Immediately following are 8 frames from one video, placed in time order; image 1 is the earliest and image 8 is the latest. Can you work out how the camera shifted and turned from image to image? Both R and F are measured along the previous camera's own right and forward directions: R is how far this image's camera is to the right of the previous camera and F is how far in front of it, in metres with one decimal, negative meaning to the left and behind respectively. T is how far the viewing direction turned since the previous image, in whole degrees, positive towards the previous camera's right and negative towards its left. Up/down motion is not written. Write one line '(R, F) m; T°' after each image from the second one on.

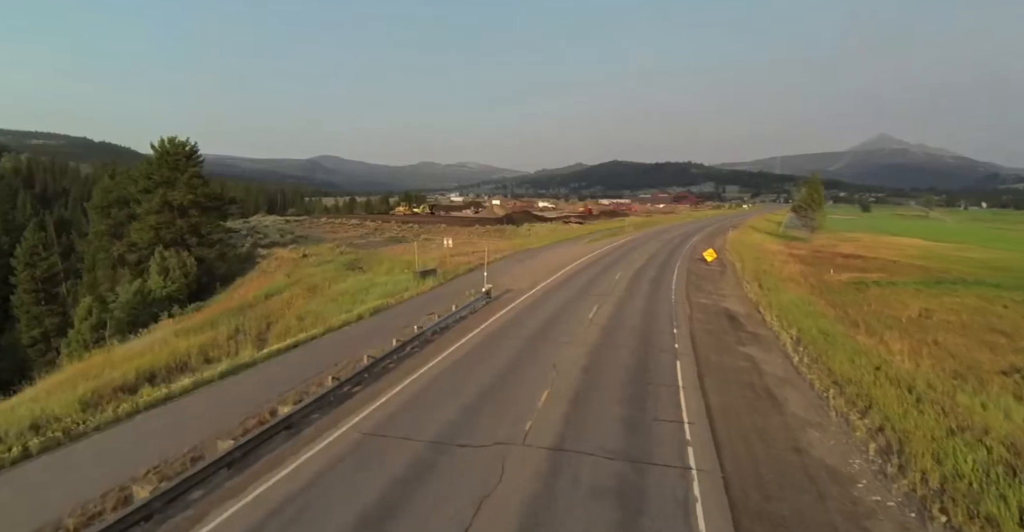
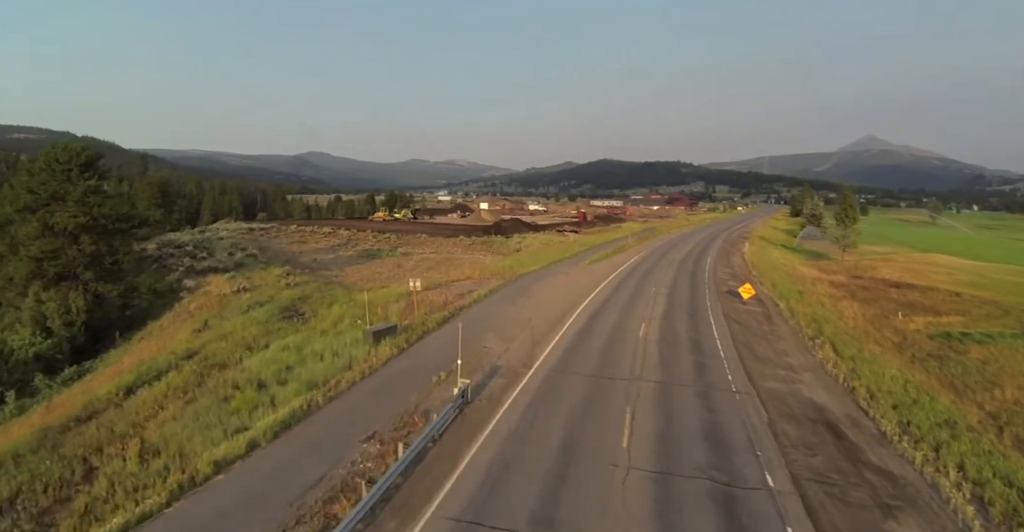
(0.0, +6.0) m; +1°
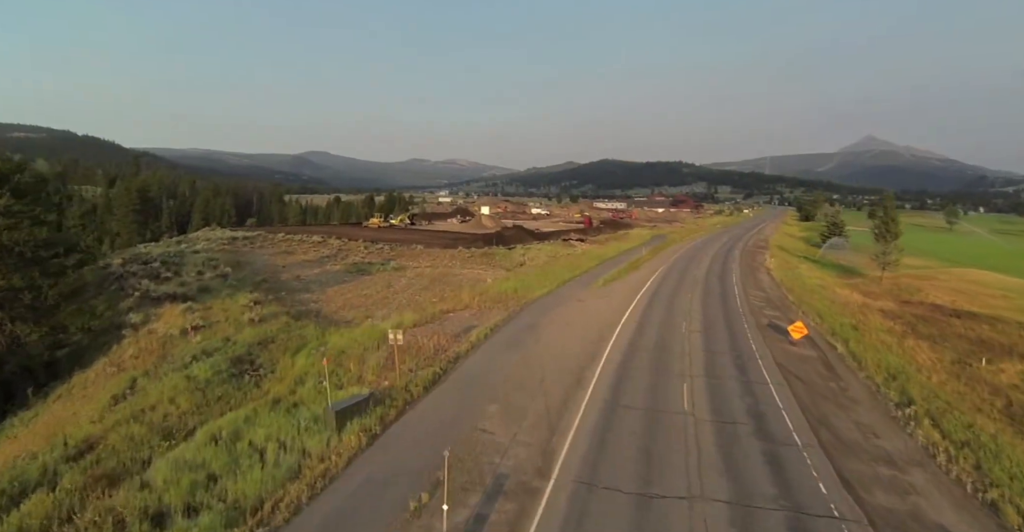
(-0.2, +3.9) m; 0°
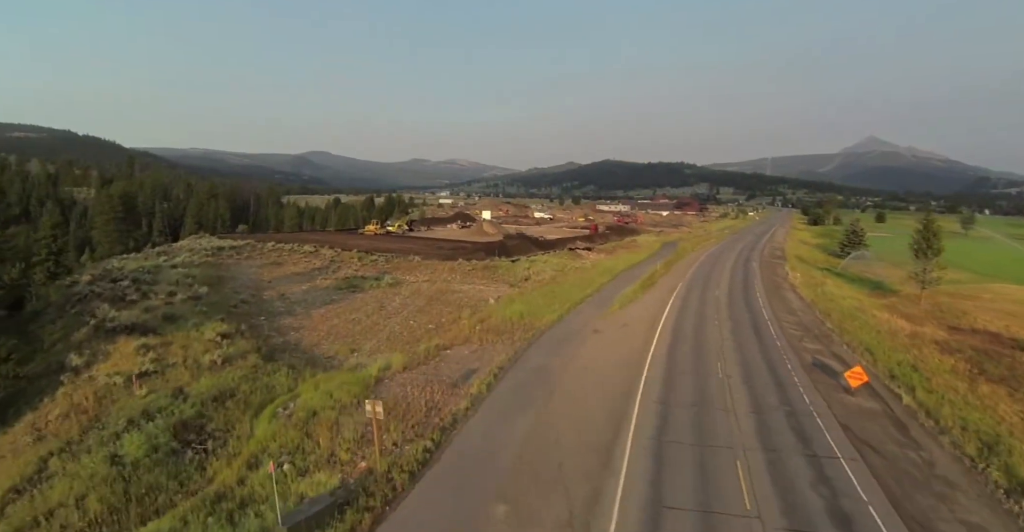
(-0.2, +3.1) m; 0°
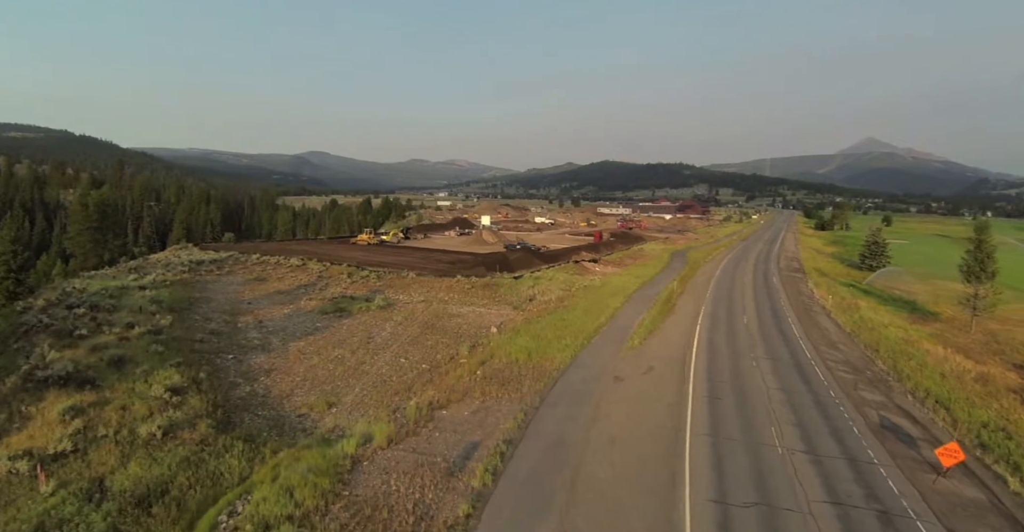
(-0.3, +3.4) m; 0°
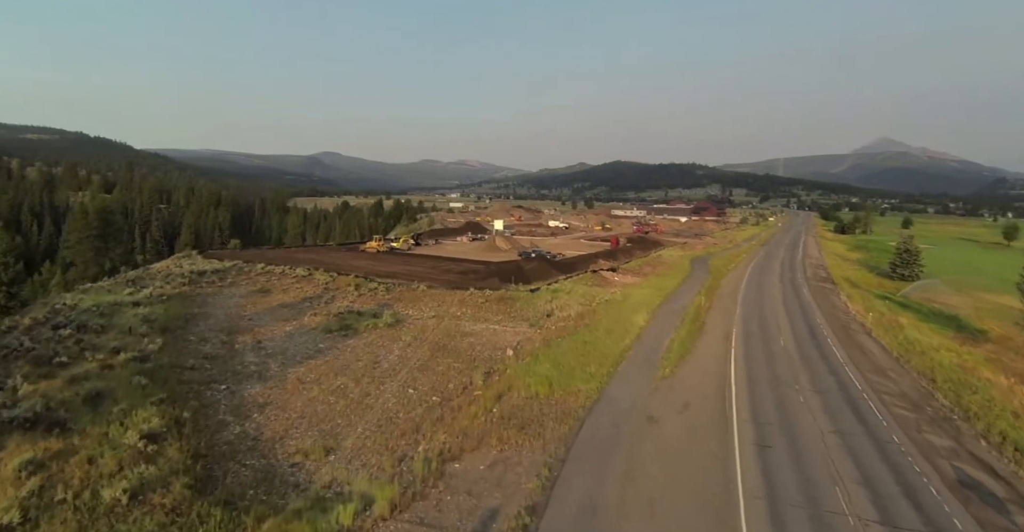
(-0.3, +2.2) m; -1°
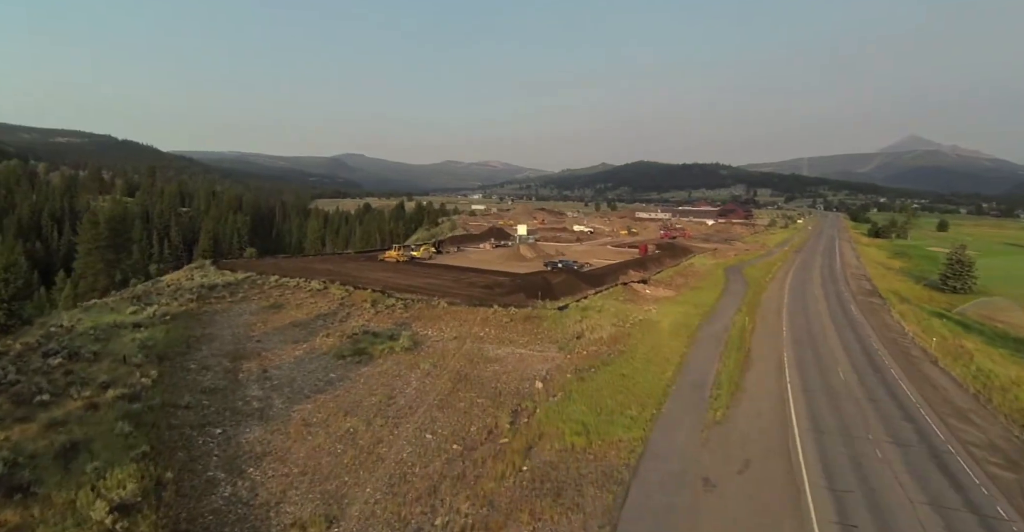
(-0.4, +2.6) m; -2°
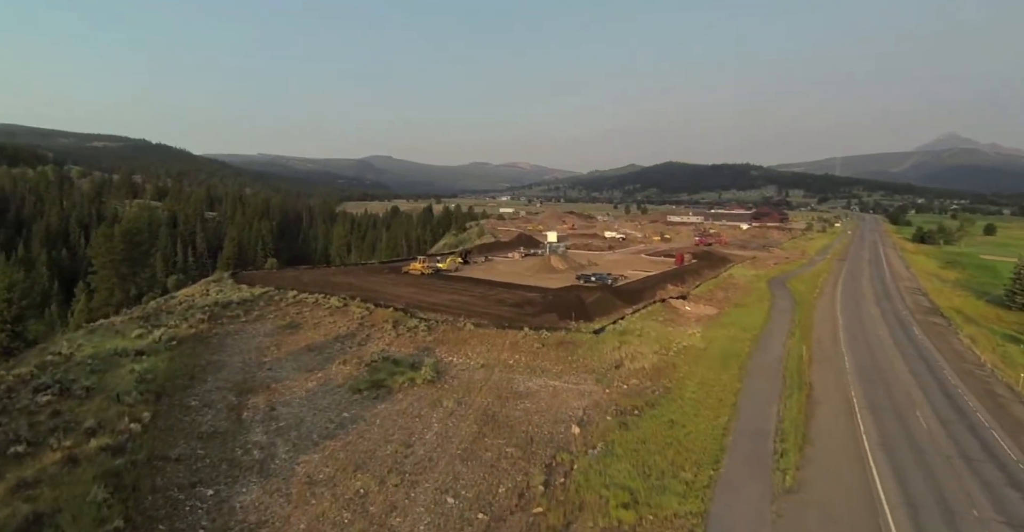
(-0.3, +2.8) m; -3°
